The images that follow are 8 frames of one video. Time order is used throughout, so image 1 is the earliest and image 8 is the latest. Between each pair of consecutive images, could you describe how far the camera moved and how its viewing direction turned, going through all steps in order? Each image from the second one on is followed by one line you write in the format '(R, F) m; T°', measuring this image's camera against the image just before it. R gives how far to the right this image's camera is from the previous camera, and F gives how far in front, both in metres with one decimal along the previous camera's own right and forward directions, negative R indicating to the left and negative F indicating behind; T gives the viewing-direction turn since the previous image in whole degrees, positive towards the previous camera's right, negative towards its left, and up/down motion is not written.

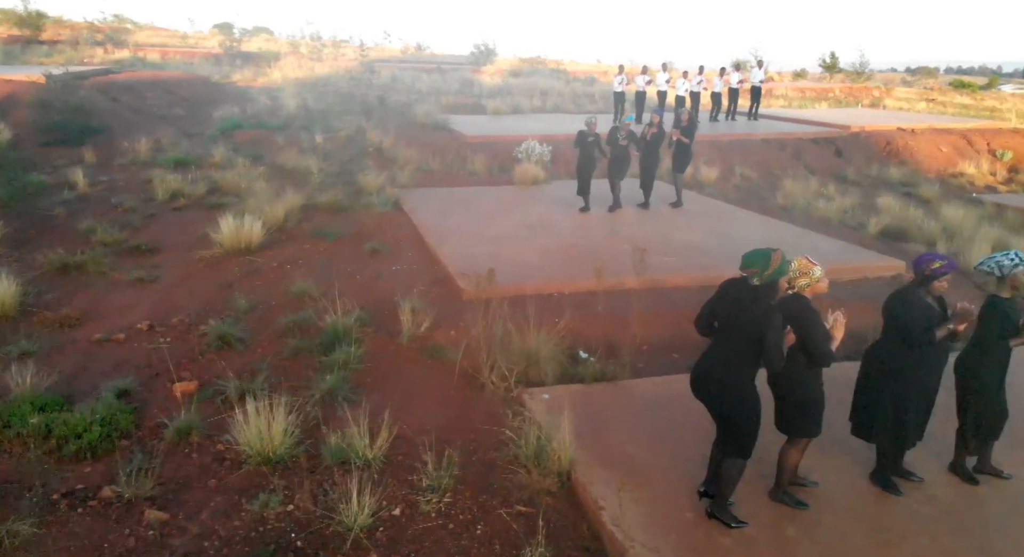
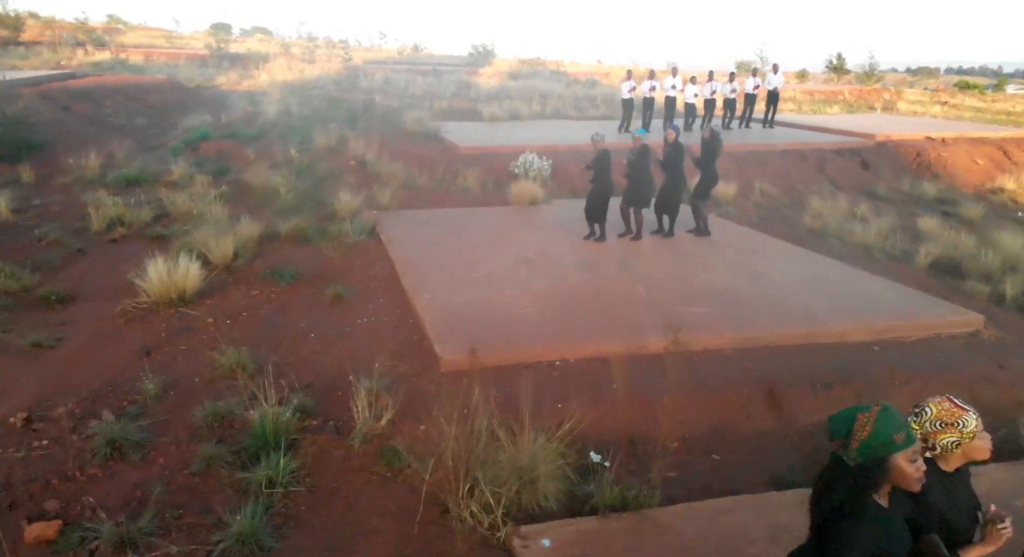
(+0.1, +1.5) m; 0°
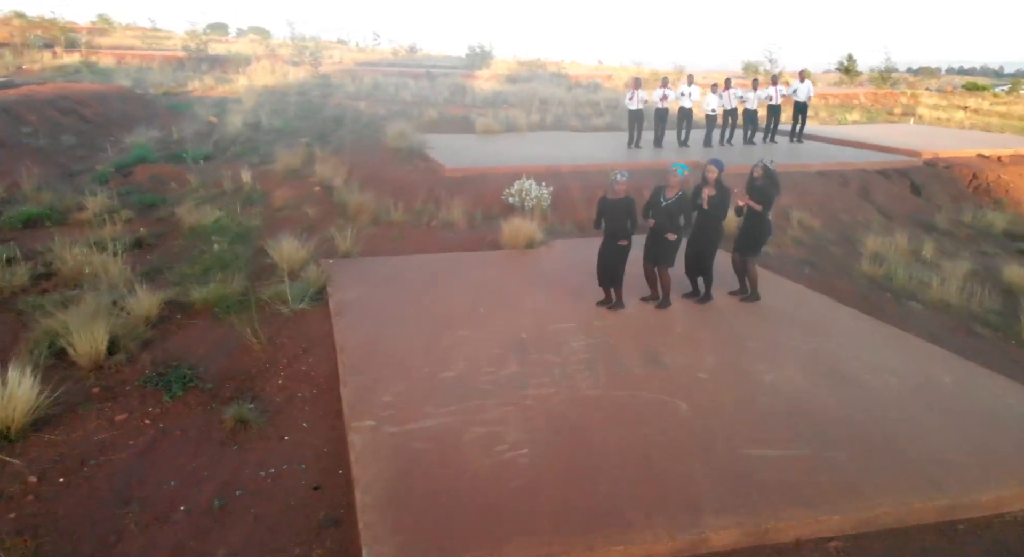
(+0.1, +2.3) m; 0°
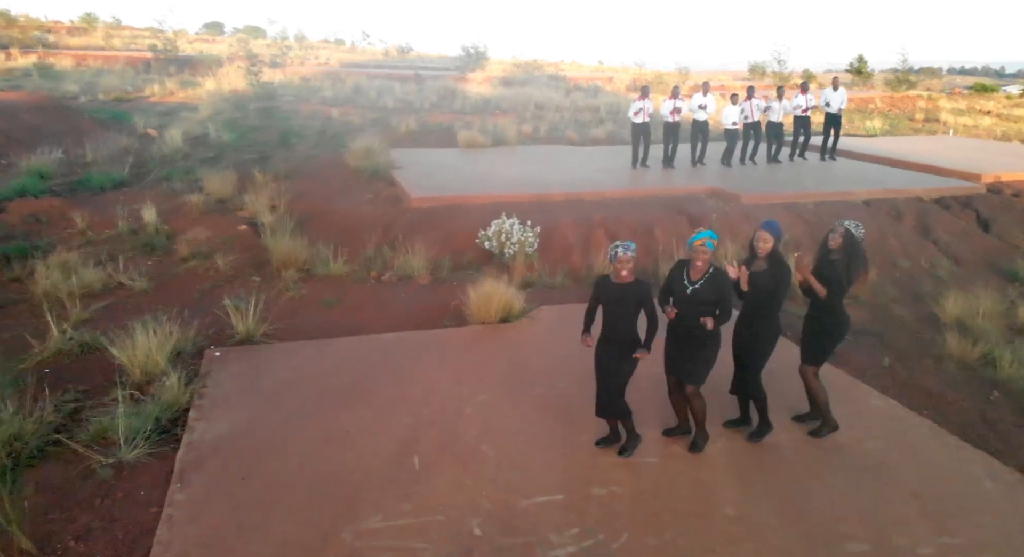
(+0.3, +2.6) m; 0°
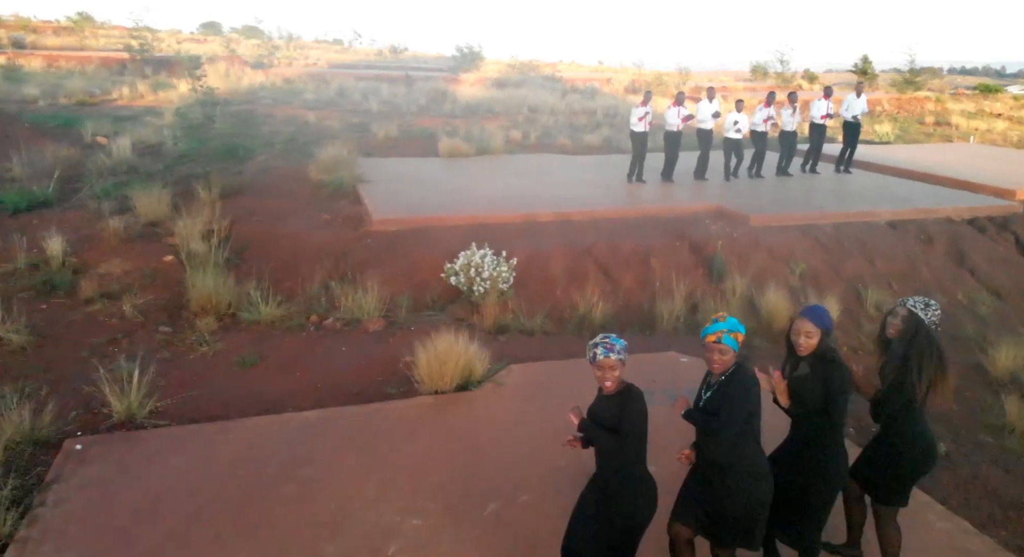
(+0.4, +1.4) m; 0°
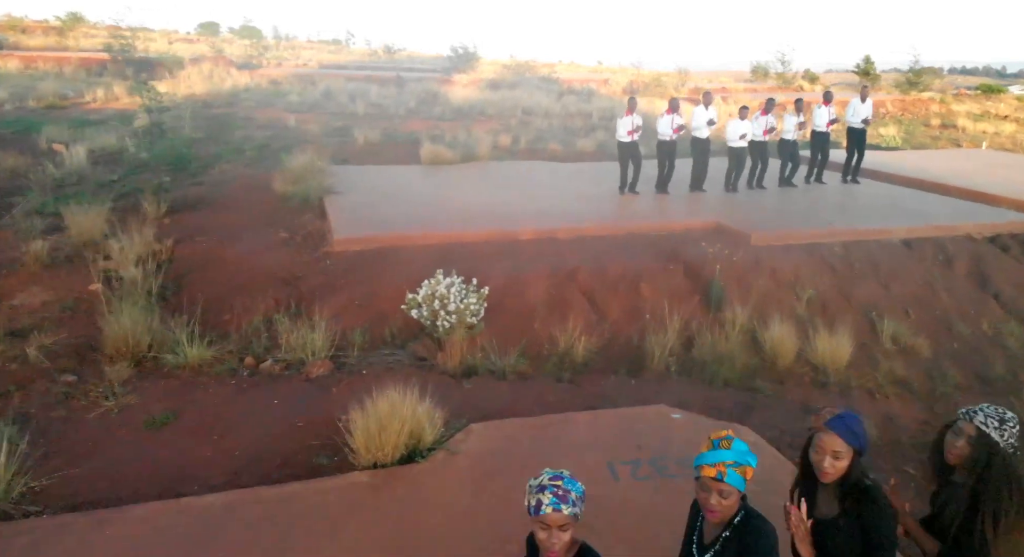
(+0.3, +1.0) m; 0°
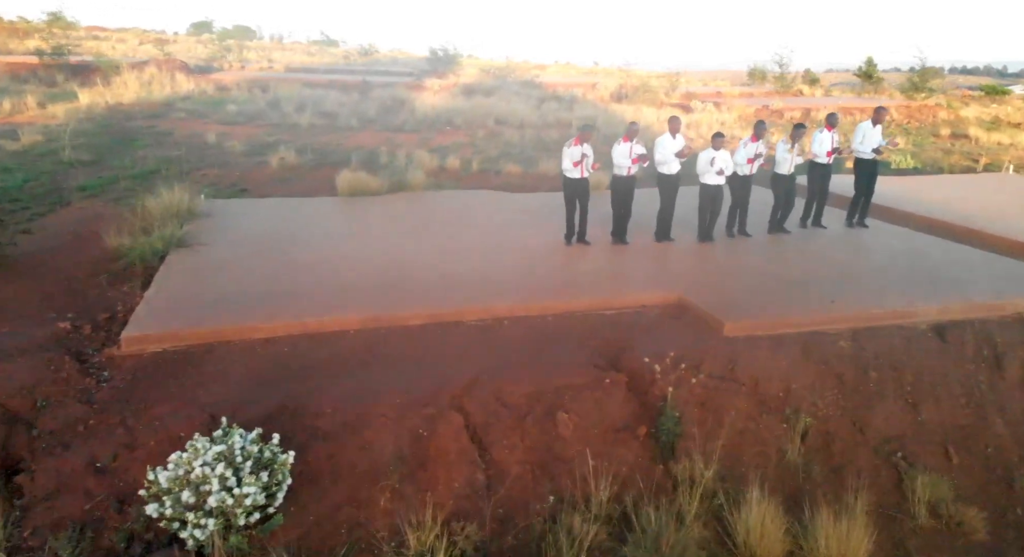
(+1.2, +2.7) m; 0°
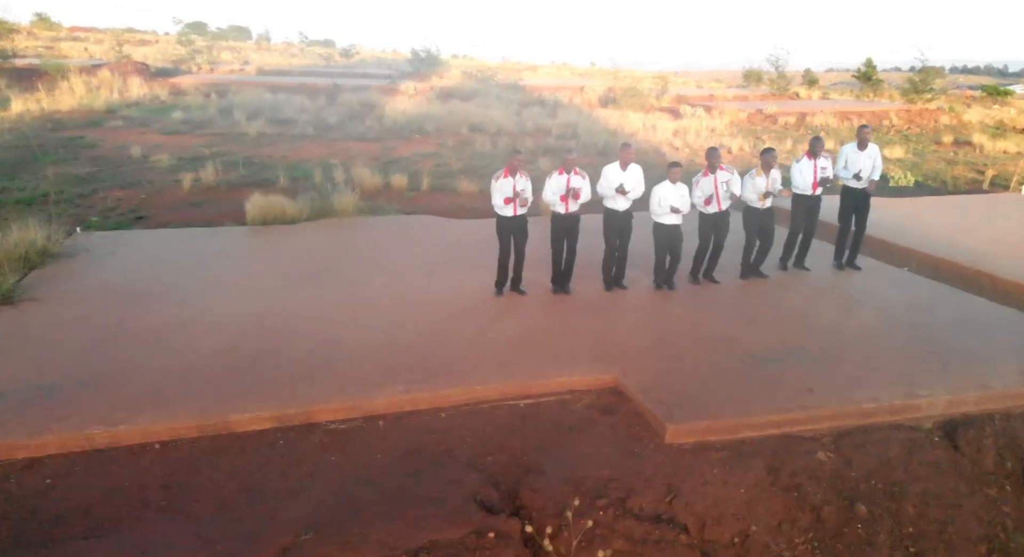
(+1.0, +1.7) m; 0°
